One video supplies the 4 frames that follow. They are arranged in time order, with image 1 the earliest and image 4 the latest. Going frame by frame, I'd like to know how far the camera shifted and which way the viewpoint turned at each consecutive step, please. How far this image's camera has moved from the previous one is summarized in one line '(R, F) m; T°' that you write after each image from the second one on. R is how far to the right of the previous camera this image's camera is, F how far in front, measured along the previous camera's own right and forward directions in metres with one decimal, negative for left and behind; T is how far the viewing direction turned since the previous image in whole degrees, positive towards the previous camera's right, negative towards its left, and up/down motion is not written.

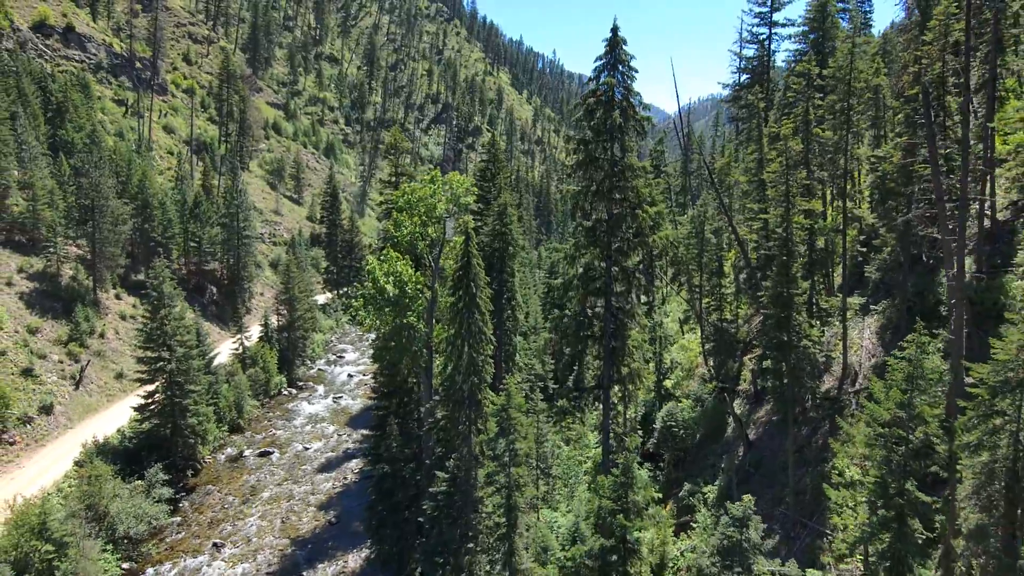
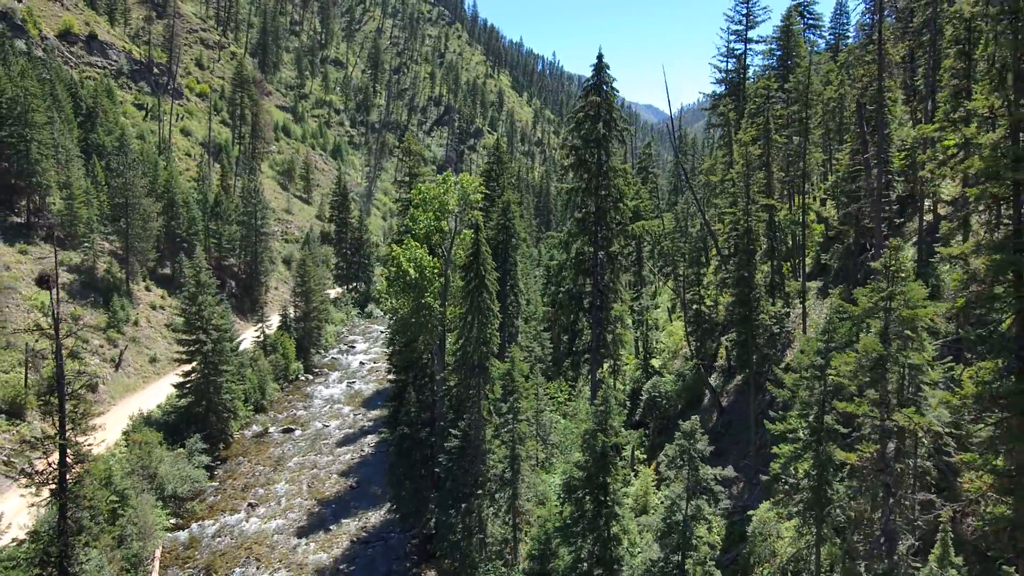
(-0.1, -3.7) m; 0°
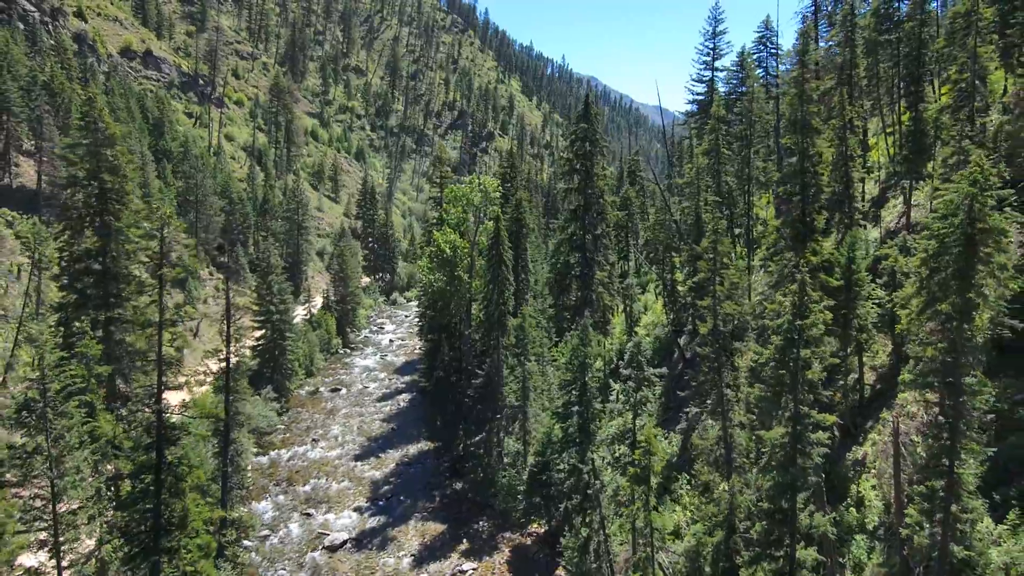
(-0.1, -8.4) m; -1°
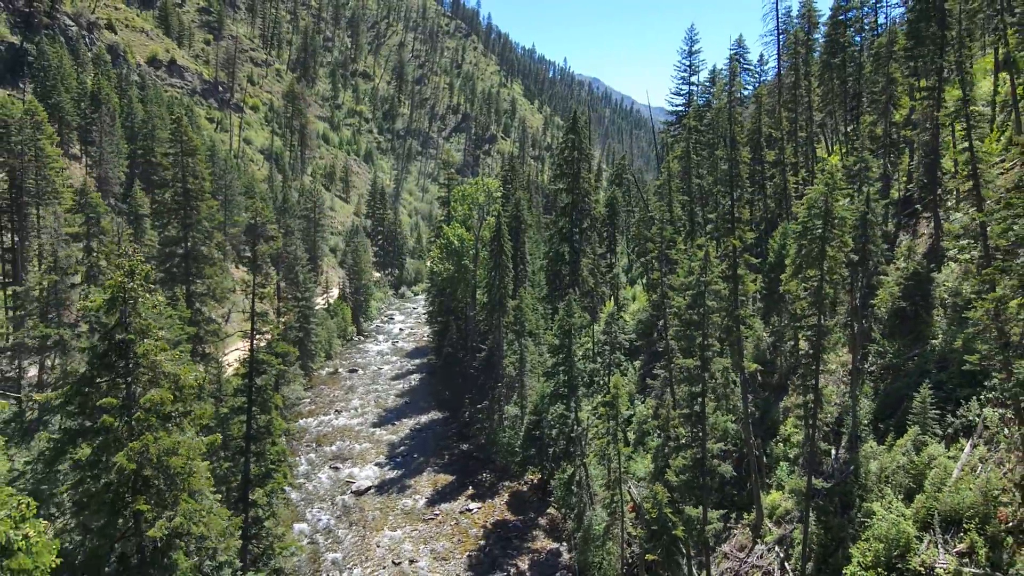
(+0.2, -5.5) m; 0°
